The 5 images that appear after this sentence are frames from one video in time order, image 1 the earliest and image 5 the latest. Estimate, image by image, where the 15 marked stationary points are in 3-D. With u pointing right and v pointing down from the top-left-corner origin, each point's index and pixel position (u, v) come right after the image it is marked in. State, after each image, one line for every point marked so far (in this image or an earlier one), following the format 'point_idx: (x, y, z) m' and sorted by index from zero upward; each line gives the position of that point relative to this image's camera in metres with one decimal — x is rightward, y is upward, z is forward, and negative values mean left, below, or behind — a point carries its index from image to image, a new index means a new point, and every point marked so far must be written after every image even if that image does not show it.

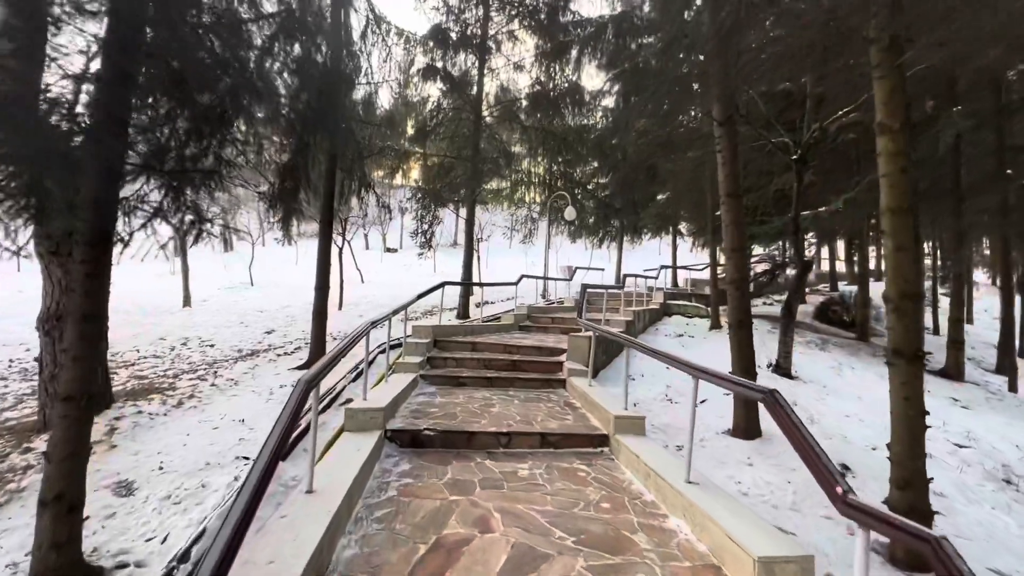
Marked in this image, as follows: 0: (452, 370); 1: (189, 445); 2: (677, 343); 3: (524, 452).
0: (-0.9, -1.3, +7.3) m
1: (-3.4, -1.7, +4.9) m
2: (+3.5, -1.1, +10.0) m
3: (+0.1, -1.6, +4.6) m
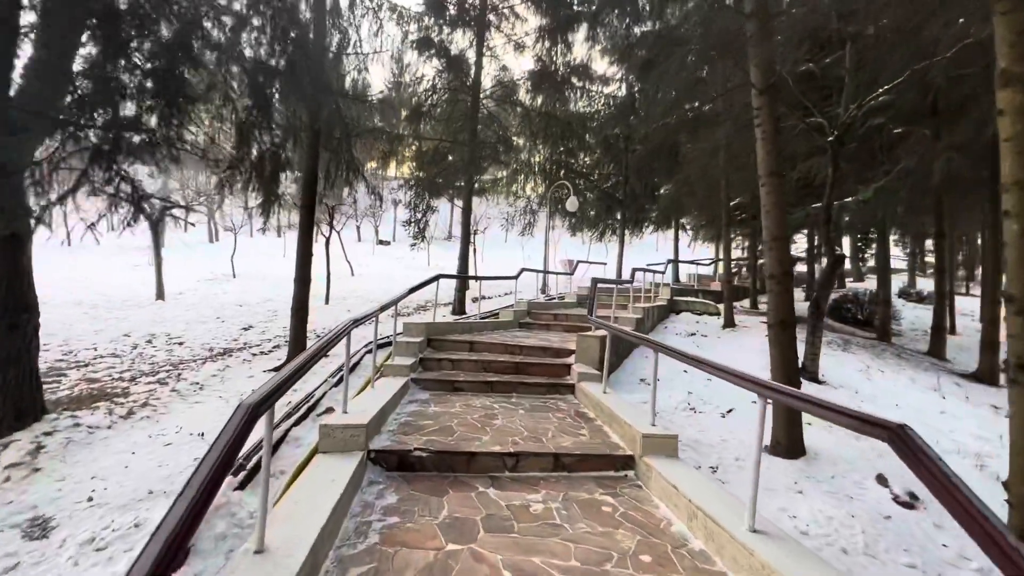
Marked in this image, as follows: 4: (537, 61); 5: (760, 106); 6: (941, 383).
0: (-0.9, -1.2, +6.6) m
1: (-3.4, -1.6, +4.1) m
2: (+3.5, -1.1, +9.2) m
3: (+0.2, -1.6, +3.9) m
4: (+0.7, +6.1, +12.5) m
5: (+2.6, +1.9, +4.8) m
6: (+7.1, -1.6, +7.8) m
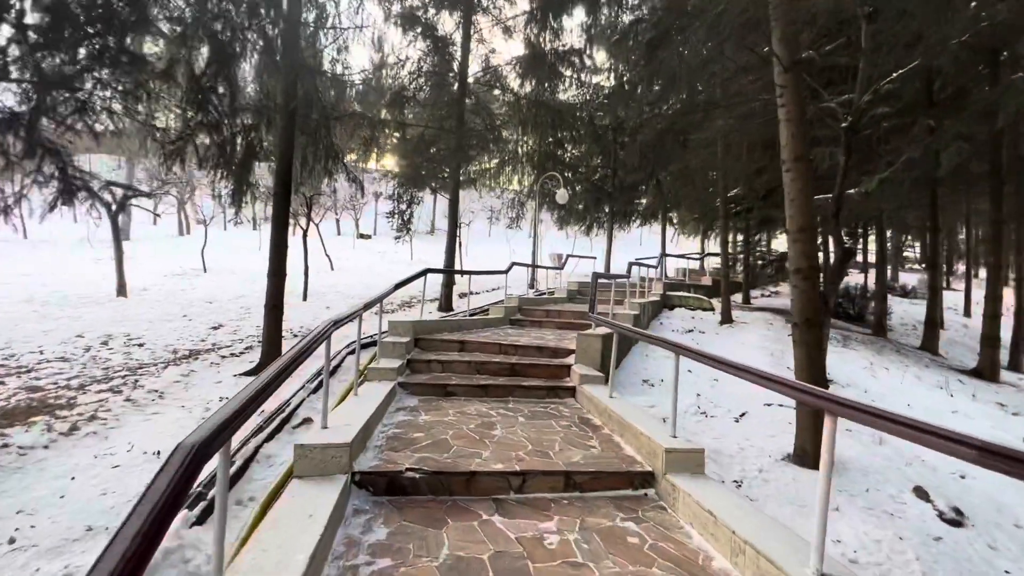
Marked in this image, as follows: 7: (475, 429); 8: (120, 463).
0: (-1.0, -1.1, +6.1) m
1: (-3.3, -1.6, +3.5) m
2: (+3.4, -1.0, +8.9) m
3: (+0.2, -1.6, +3.4) m
4: (+0.4, +6.2, +11.9) m
5: (+2.6, +1.9, +4.4) m
6: (+7.0, -1.5, +7.6) m
7: (-0.4, -1.3, +4.4) m
8: (-3.3, -1.5, +4.0) m
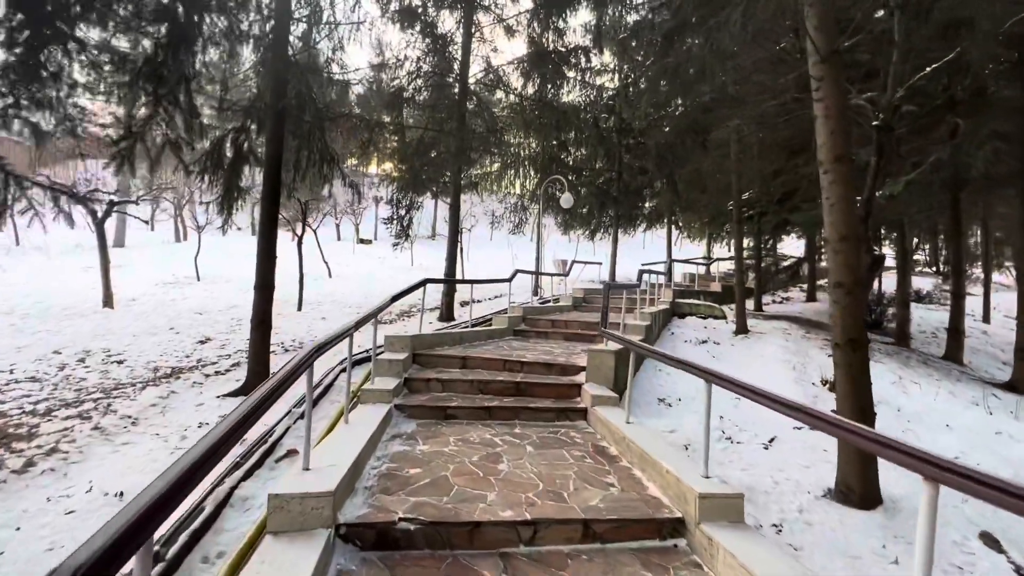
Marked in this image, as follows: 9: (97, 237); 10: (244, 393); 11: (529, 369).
0: (-0.9, -1.3, +5.6) m
1: (-3.3, -1.7, +3.0) m
2: (+3.5, -1.1, +8.4) m
3: (+0.3, -1.7, +3.0) m
4: (+0.4, +6.0, +11.5) m
5: (+2.6, +1.8, +4.0) m
6: (+7.1, -1.6, +7.1) m
7: (-0.3, -1.5, +4.0) m
8: (-3.3, -1.6, +3.5) m
9: (-9.6, +1.2, +10.8) m
10: (-3.2, -1.3, +5.6) m
11: (+0.2, -1.1, +6.2) m
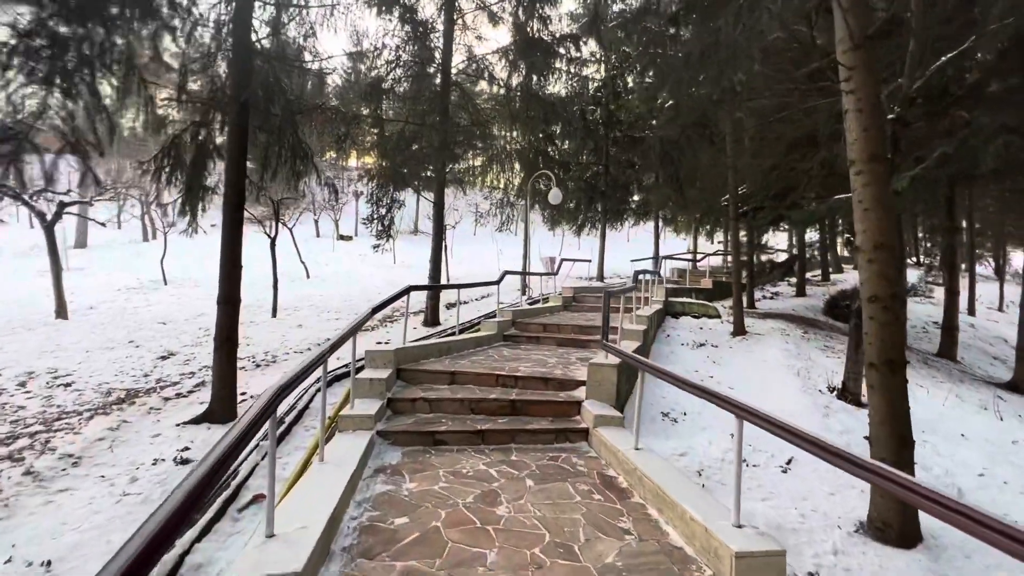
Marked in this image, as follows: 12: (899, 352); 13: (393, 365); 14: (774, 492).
0: (-0.9, -1.4, +5.1) m
1: (-3.2, -1.9, +2.5) m
2: (+3.3, -1.1, +8.1) m
3: (+0.3, -1.8, +2.5) m
4: (+0.1, +6.0, +10.9) m
5: (+2.6, +1.7, +3.5) m
6: (+7.0, -1.6, +6.9) m
7: (-0.3, -1.6, +3.5) m
8: (-3.3, -1.8, +3.0) m
9: (-9.9, +1.0, +10.0) m
10: (-3.3, -1.4, +5.0) m
11: (+0.1, -1.2, +5.7) m
12: (+2.8, -0.5, +3.4) m
13: (-1.5, -0.9, +5.7) m
14: (+2.2, -1.8, +4.0) m
